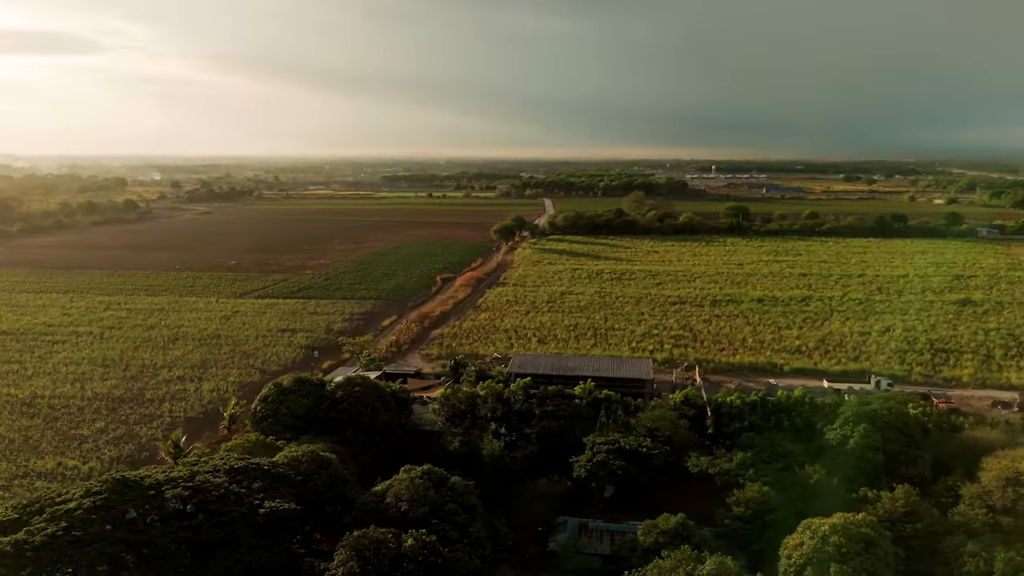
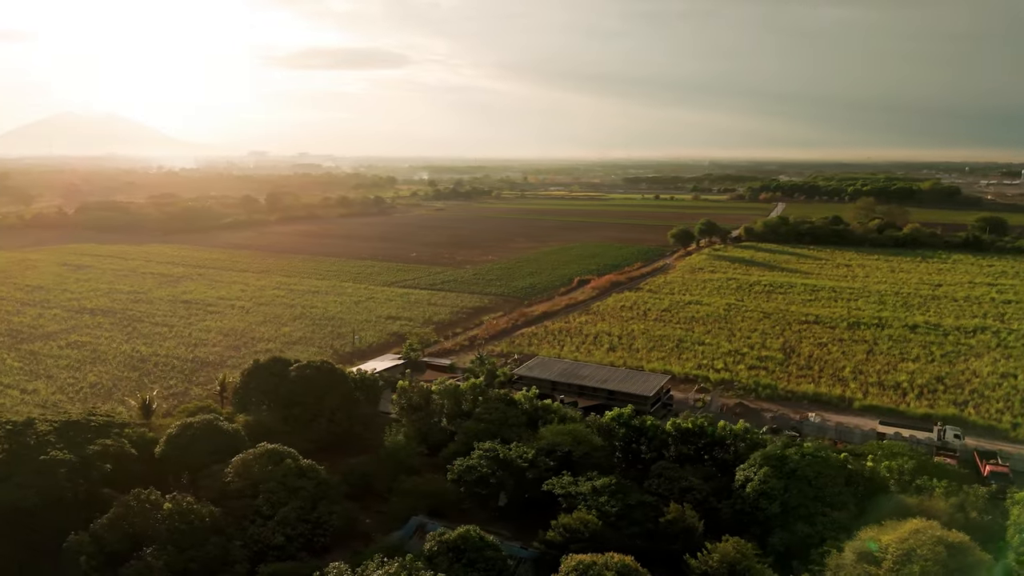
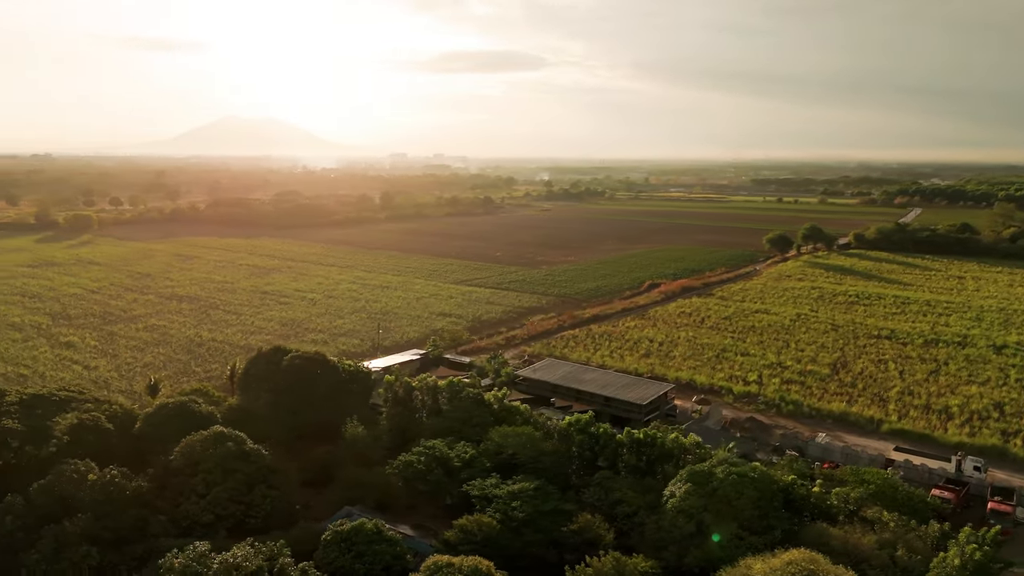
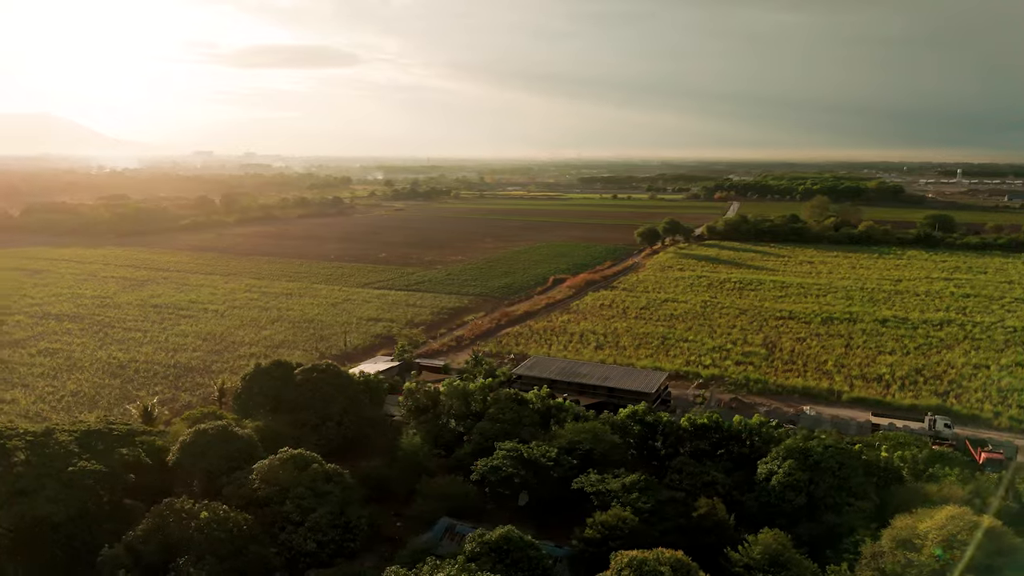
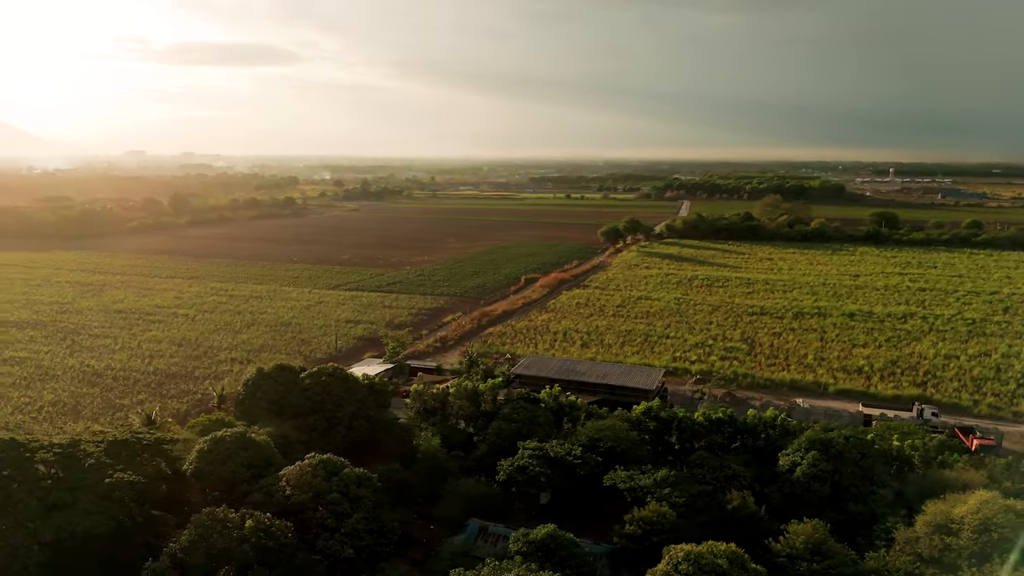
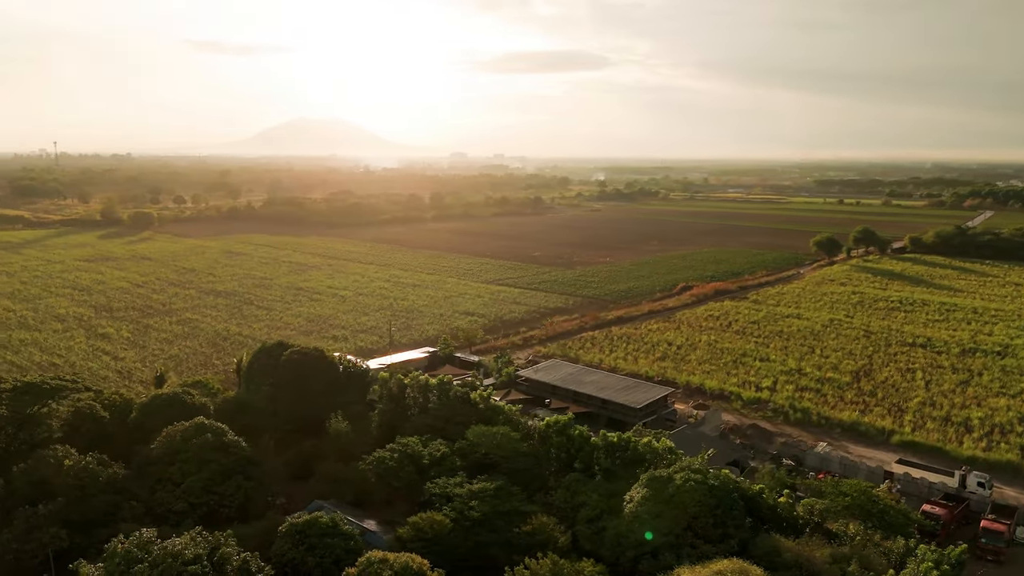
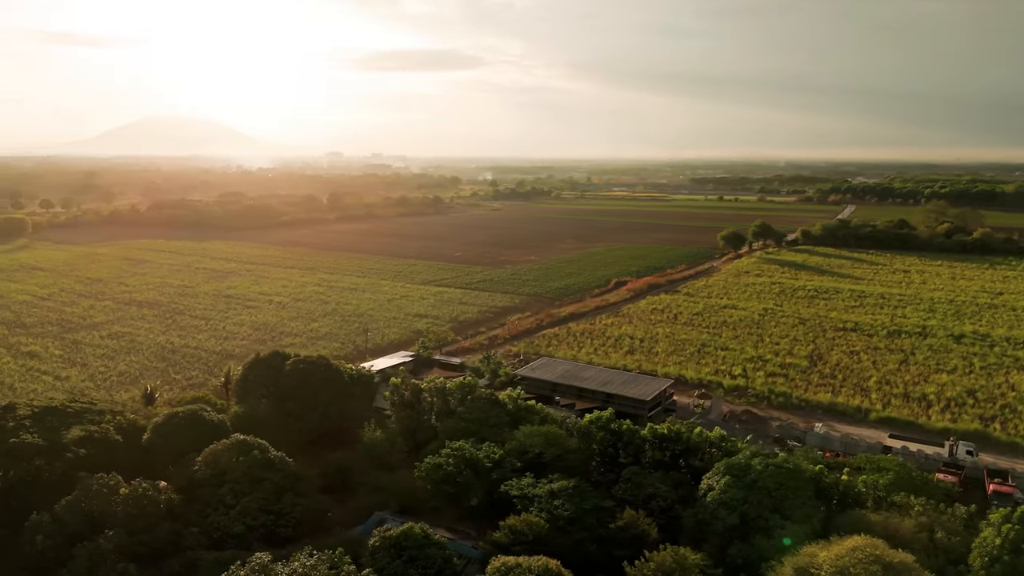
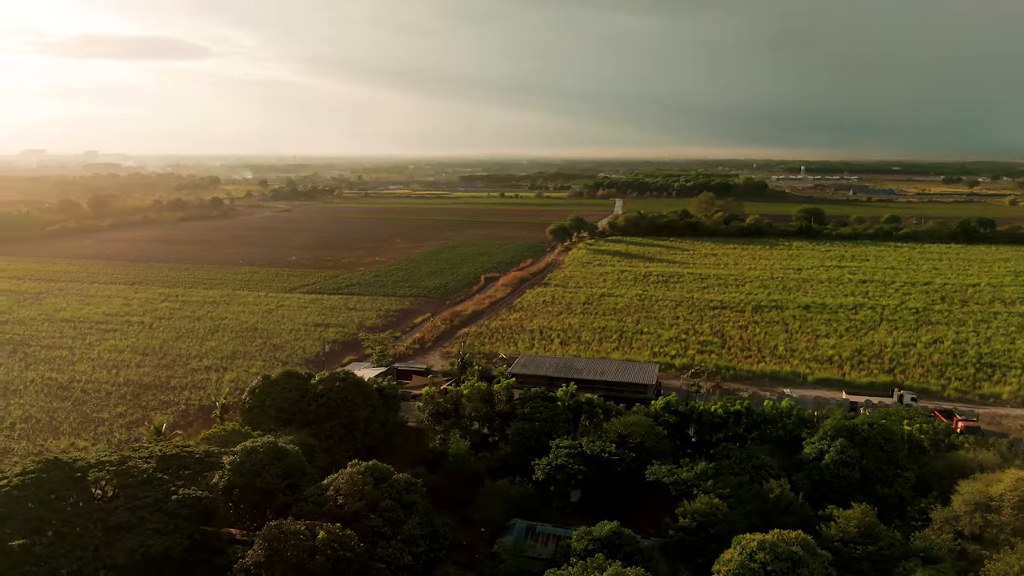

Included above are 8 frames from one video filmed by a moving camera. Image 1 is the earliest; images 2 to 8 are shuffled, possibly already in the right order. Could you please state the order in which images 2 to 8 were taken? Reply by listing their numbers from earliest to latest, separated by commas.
8, 5, 4, 2, 7, 3, 6
